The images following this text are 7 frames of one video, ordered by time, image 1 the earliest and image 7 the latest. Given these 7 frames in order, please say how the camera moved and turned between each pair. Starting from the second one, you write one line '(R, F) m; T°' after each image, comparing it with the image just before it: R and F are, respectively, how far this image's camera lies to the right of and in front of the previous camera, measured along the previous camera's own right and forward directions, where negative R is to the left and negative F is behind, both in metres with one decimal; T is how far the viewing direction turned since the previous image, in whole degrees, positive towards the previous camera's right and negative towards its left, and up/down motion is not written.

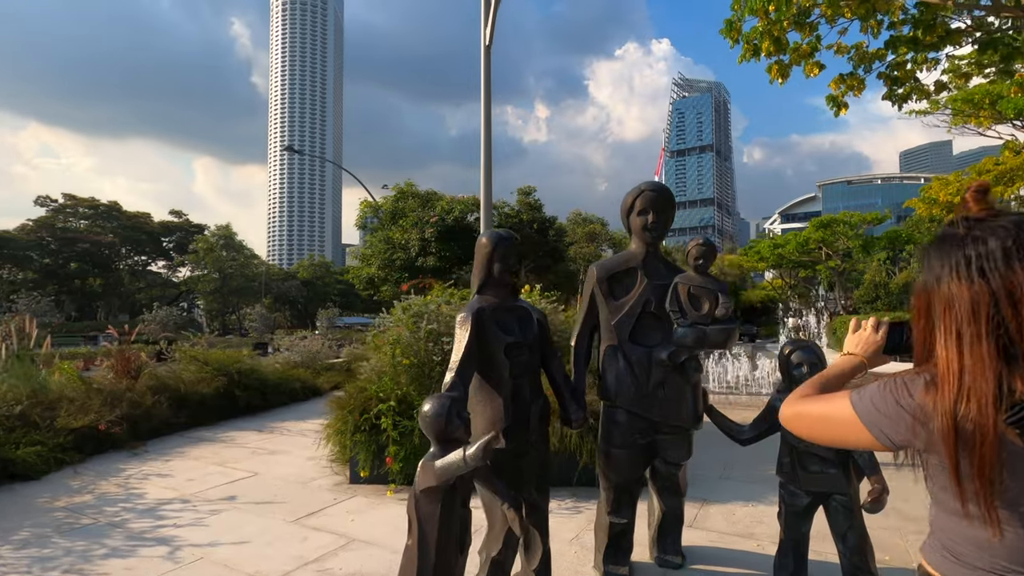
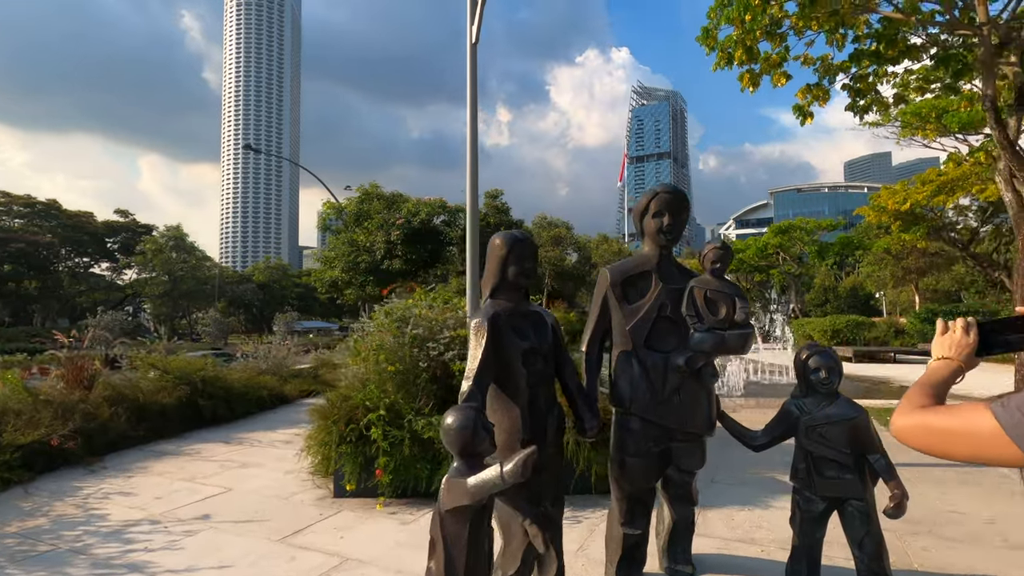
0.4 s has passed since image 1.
(-0.3, +0.1) m; +4°
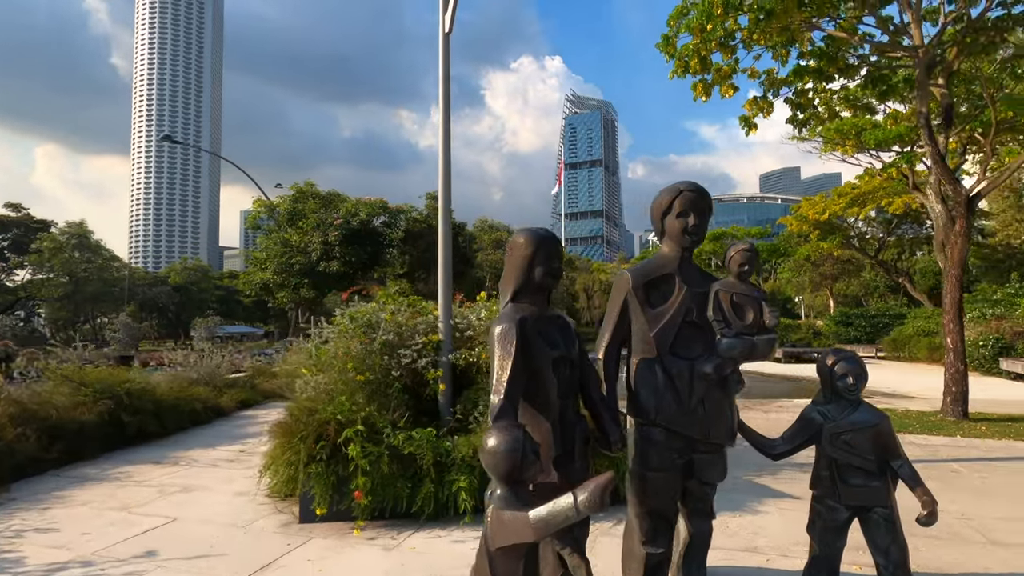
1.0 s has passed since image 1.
(-0.4, +0.3) m; +7°
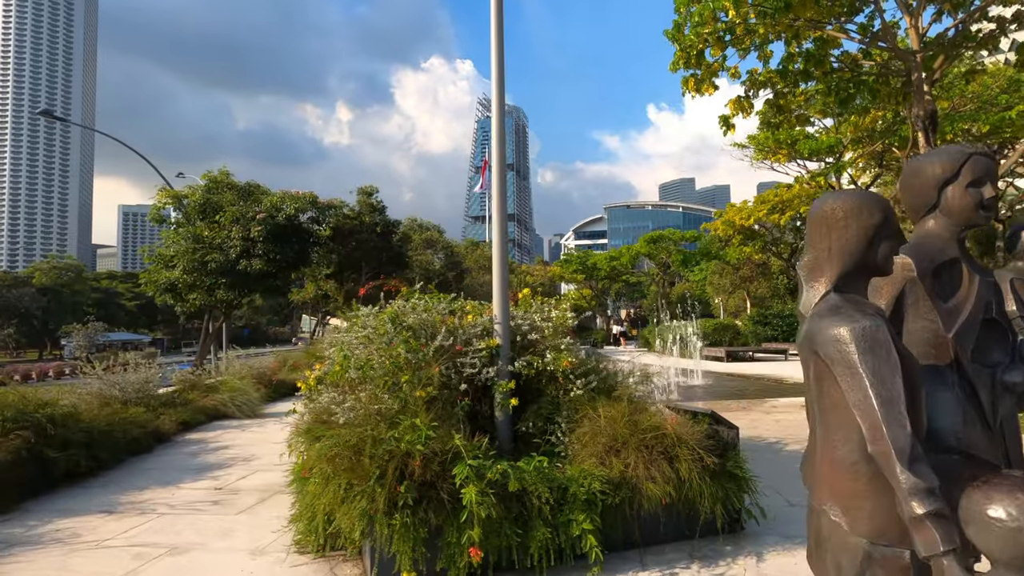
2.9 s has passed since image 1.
(-1.4, +0.9) m; +10°
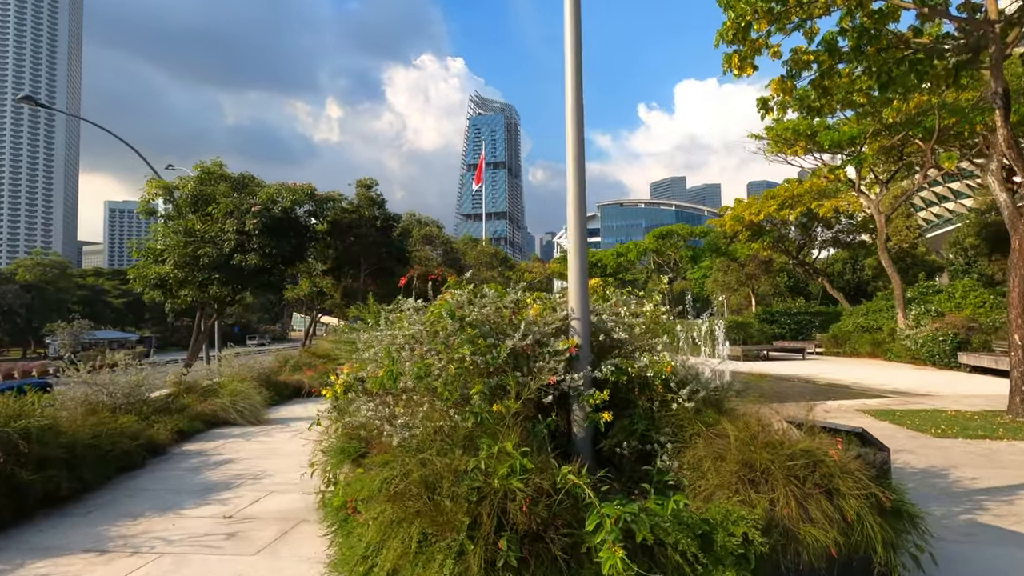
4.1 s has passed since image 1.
(-0.6, +0.9) m; +1°
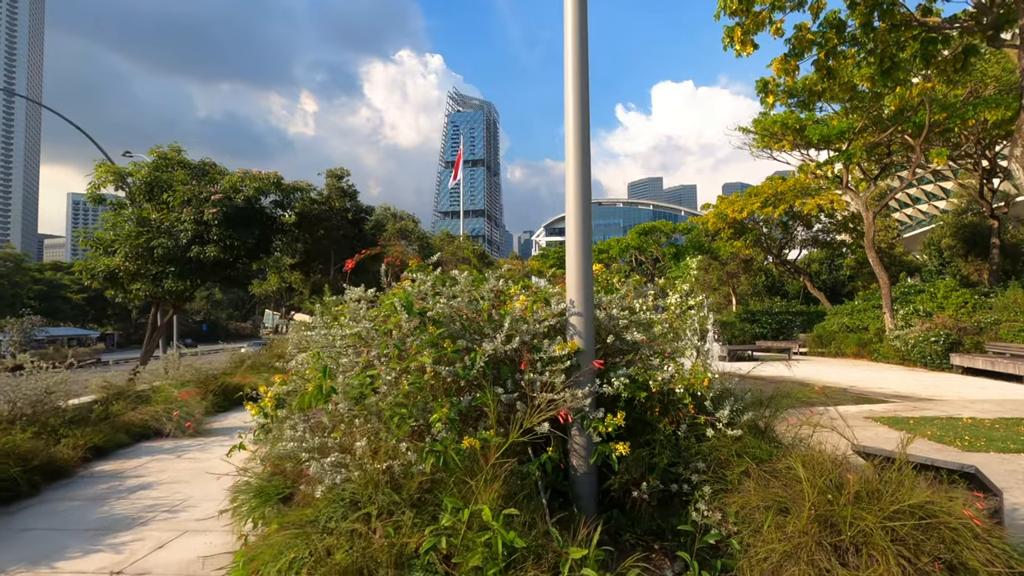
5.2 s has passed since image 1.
(0.0, +1.0) m; +2°
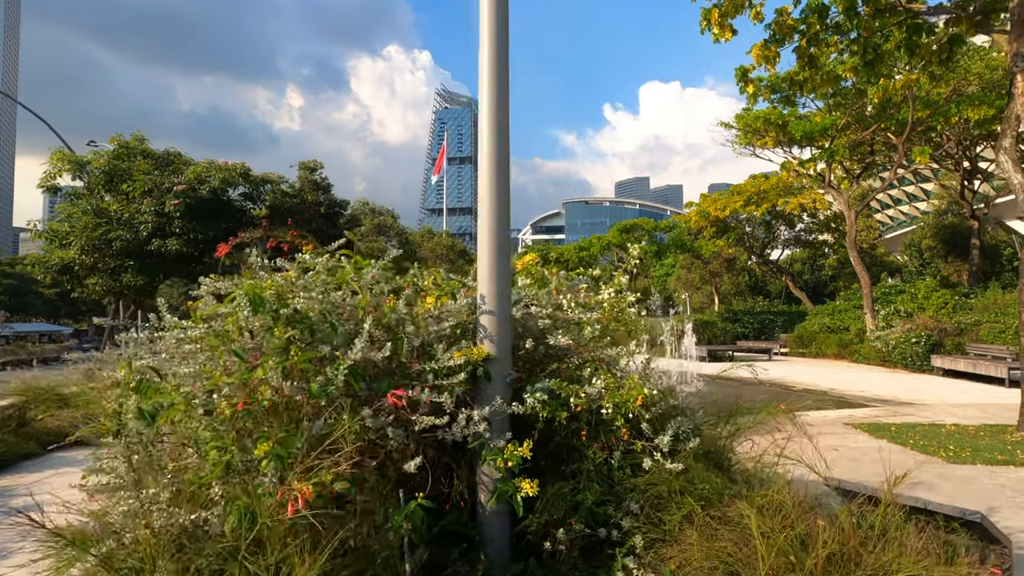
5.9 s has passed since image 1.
(+0.4, +0.6) m; +1°
